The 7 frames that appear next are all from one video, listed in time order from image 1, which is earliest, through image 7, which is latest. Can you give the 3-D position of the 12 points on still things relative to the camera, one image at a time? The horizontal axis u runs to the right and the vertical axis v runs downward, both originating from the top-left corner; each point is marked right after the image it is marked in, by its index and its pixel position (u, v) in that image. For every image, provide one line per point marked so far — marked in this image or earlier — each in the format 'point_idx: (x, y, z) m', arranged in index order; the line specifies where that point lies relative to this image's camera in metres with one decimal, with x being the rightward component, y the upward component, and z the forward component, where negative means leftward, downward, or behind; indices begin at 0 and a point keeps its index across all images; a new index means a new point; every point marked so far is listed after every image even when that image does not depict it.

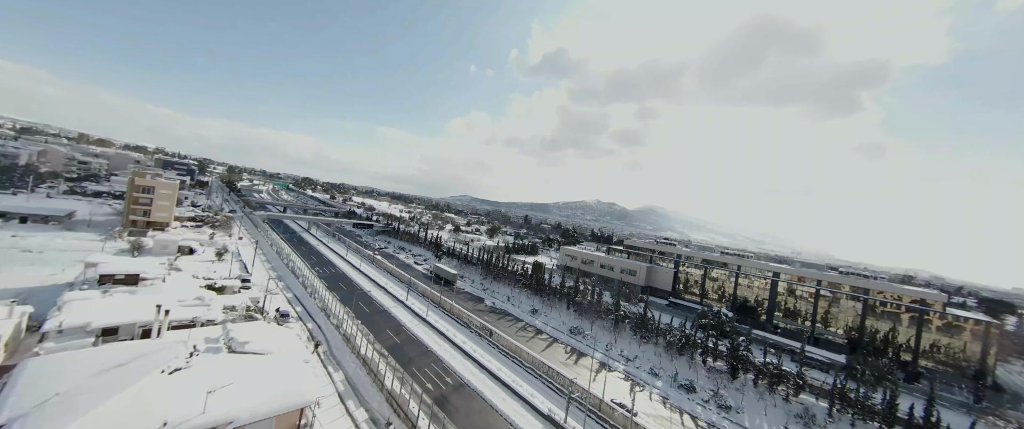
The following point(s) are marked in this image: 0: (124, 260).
0: (-23.5, -2.8, +18.9) m
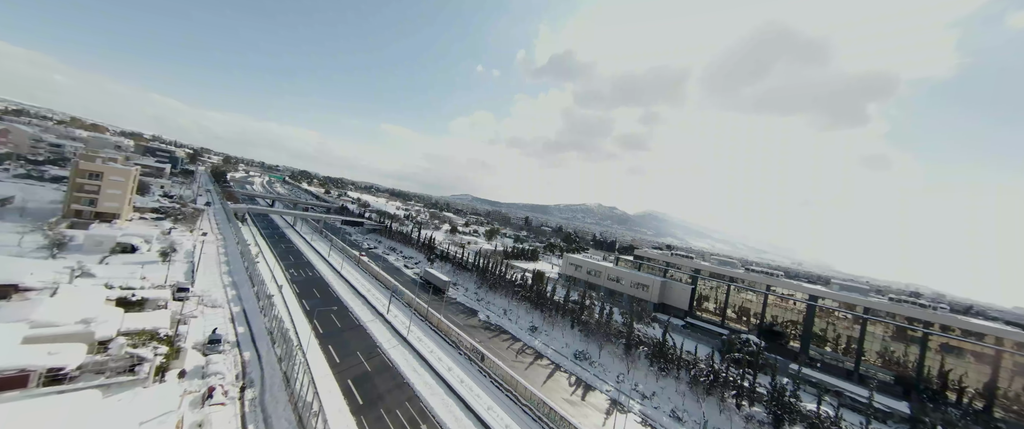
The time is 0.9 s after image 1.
0: (-23.6, -2.3, +14.8) m
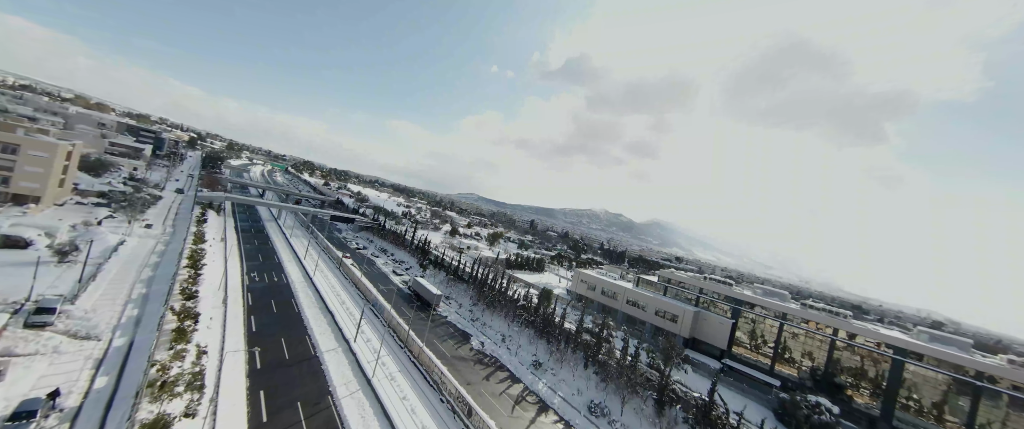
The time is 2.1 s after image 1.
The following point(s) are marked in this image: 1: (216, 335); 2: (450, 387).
0: (-23.4, -1.6, +9.4) m
1: (-17.3, -7.0, +18.4) m
2: (-3.7, -10.7, +19.4) m
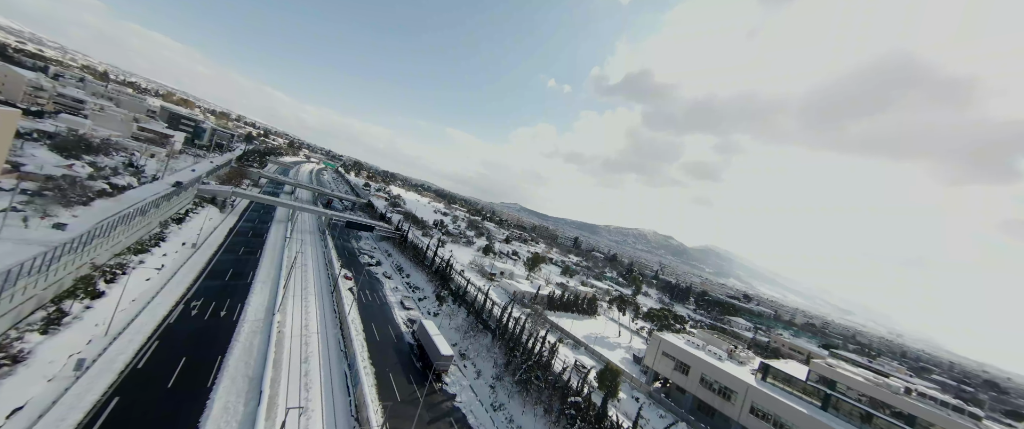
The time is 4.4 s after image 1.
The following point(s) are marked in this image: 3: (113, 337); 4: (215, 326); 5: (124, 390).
0: (-22.6, -1.2, +1.3) m
1: (-15.8, -7.3, +9.2) m
2: (-2.5, -12.0, +8.3) m
3: (-19.6, -5.9, +15.5) m
4: (-18.2, -6.8, +19.3) m
5: (-16.5, -7.4, +13.5) m
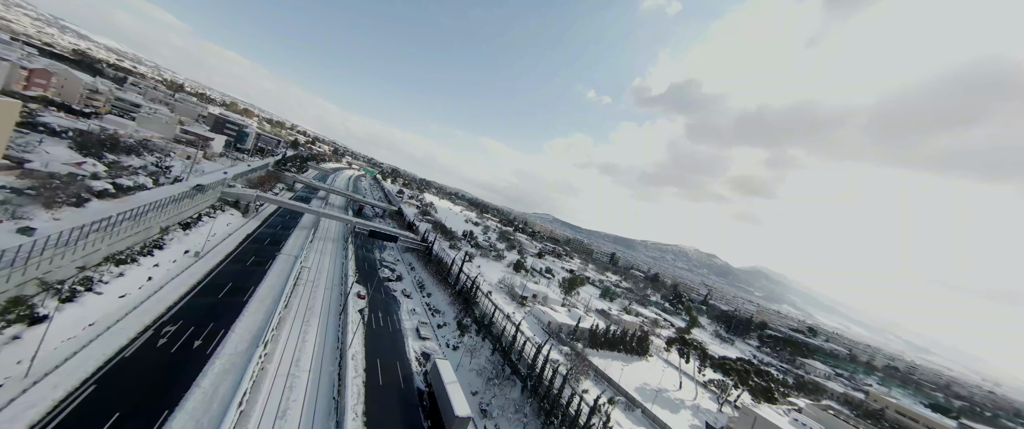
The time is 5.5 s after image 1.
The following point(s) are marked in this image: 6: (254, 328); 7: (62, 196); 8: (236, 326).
0: (-22.3, -0.9, -1.6) m
1: (-15.0, -7.5, +5.3) m
2: (-2.1, -12.6, +2.9) m
3: (-18.1, -6.2, +12.0) m
4: (-16.4, -7.2, +15.6) m
5: (-15.3, -7.7, +9.7) m
6: (-16.3, -7.1, +19.8) m
7: (-28.5, +1.2, +19.9) m
8: (-17.0, -6.8, +19.3) m
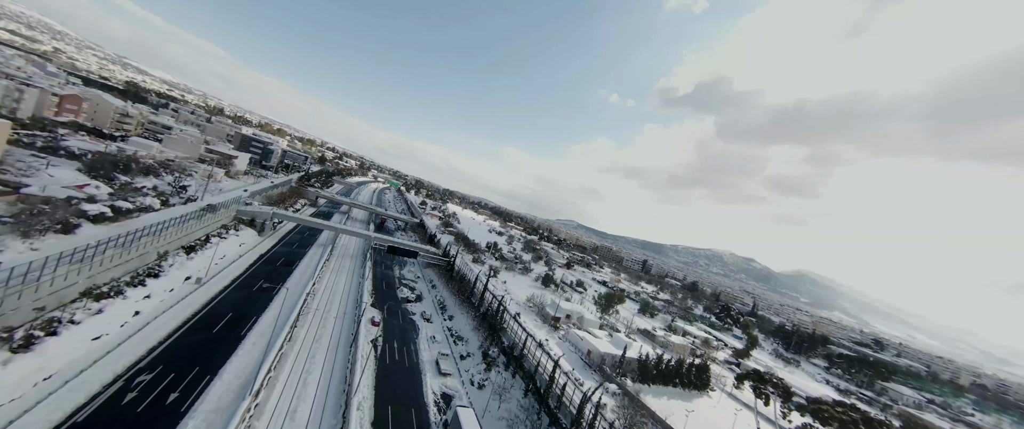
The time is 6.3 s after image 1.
0: (-22.1, -1.8, -3.9) m
1: (-14.1, -8.4, +2.4) m
2: (-1.2, -13.1, -1.1) m
3: (-16.7, -7.3, +9.3) m
4: (-14.7, -8.4, +12.7) m
5: (-14.1, -8.7, +6.7) m
6: (-14.4, -8.4, +17.0) m
7: (-26.7, -0.4, +18.1) m
8: (-15.0, -8.1, +16.4) m
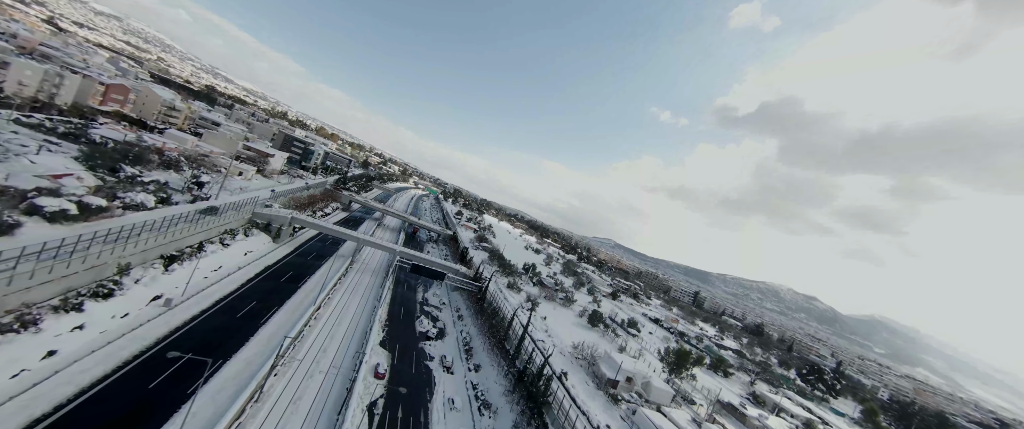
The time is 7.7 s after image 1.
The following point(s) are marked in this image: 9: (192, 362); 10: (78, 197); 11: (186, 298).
0: (-21.9, -0.9, -8.4) m
1: (-13.7, -8.3, -3.3) m
2: (-1.7, -13.6, -8.4) m
3: (-15.5, -7.3, +3.9) m
4: (-13.2, -8.7, +7.0) m
5: (-13.2, -8.8, +1.0) m
6: (-12.3, -8.9, +11.2) m
7: (-23.9, -0.2, +14.0) m
8: (-13.0, -8.5, +10.7) m
9: (-15.9, -7.2, +15.5) m
10: (-25.3, +1.0, +18.5) m
11: (-20.0, -5.0, +19.4) m
